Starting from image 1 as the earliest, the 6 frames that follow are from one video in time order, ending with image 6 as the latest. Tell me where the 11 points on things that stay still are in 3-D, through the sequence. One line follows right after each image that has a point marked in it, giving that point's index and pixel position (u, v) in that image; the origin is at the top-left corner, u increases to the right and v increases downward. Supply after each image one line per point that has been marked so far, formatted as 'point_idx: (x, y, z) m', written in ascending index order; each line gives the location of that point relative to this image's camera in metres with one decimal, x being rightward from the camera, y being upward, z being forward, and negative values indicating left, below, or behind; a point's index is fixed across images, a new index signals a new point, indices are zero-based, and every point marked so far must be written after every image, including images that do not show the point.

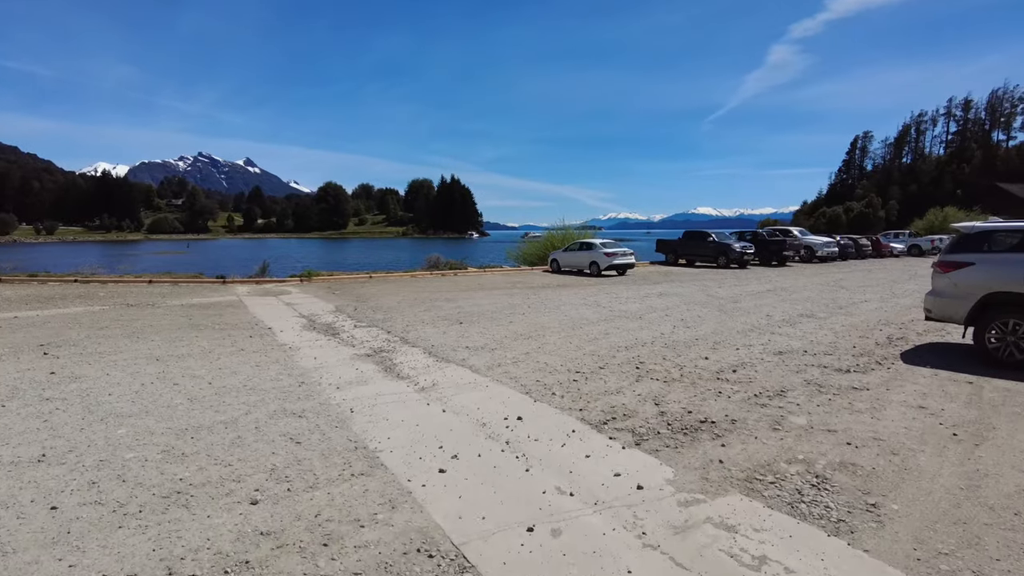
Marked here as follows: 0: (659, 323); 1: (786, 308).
0: (+2.3, -0.6, +10.4) m
1: (+5.4, -0.4, +12.8) m
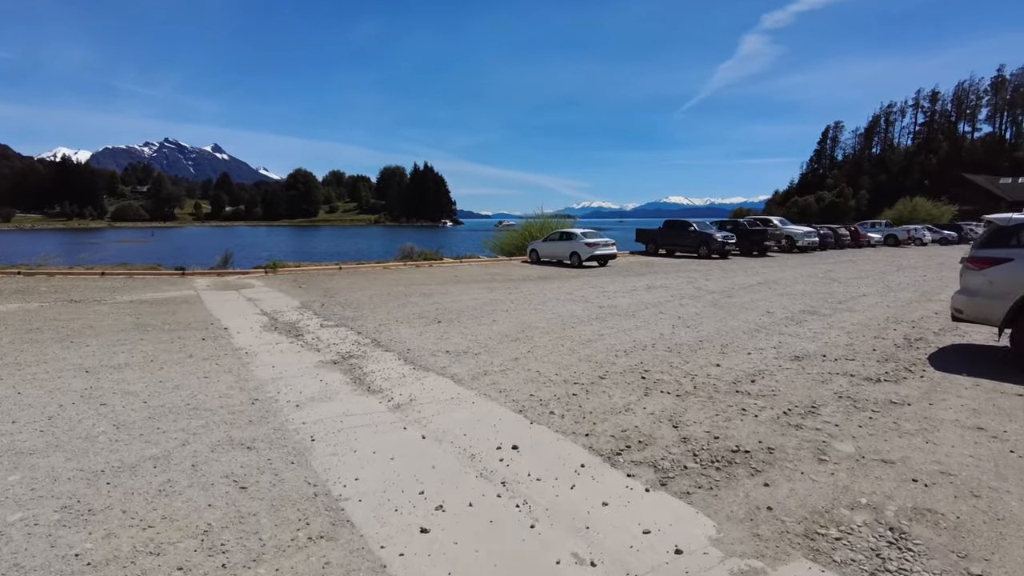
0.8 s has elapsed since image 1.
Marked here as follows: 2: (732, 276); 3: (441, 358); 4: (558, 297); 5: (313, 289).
0: (+2.1, -0.5, +9.6) m
1: (+5.0, -0.3, +12.1) m
2: (+6.1, +0.3, +18.5) m
3: (-0.8, -0.8, +7.7) m
4: (+0.9, -0.2, +13.2) m
5: (-4.7, 0.0, +15.4) m
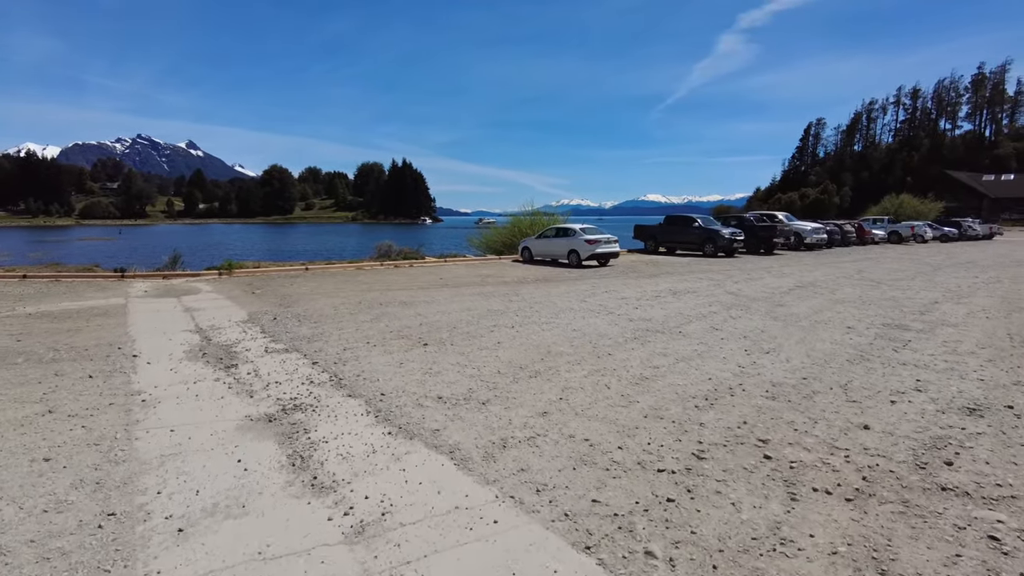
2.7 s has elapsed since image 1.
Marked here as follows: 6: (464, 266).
0: (+2.2, -0.7, +7.1) m
1: (+5.1, -0.4, +9.7) m
2: (+6.0, +0.3, +16.1) m
3: (-0.6, -1.0, +5.1) m
4: (+1.0, -0.3, +10.6) m
5: (-4.7, -0.2, +12.7) m
6: (-1.4, +0.6, +19.9) m
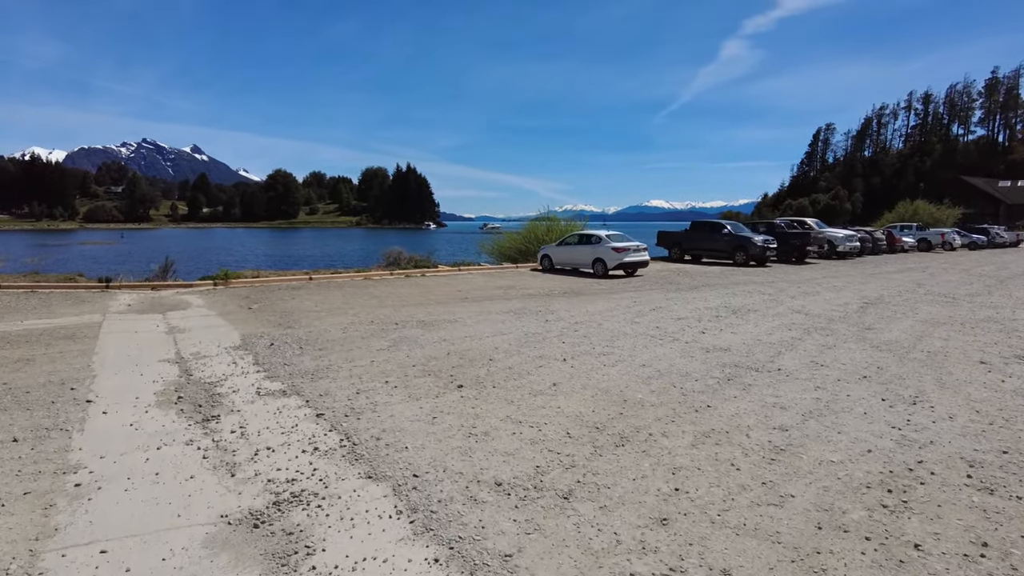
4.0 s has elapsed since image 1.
0: (+2.8, -0.9, +5.4) m
1: (+5.6, -0.7, +8.0) m
2: (+6.6, -0.1, +14.4) m
3: (-0.1, -1.2, +3.5) m
4: (+1.5, -0.6, +9.0) m
5: (-4.1, -0.4, +11.1) m
6: (-0.8, +0.3, +18.2) m
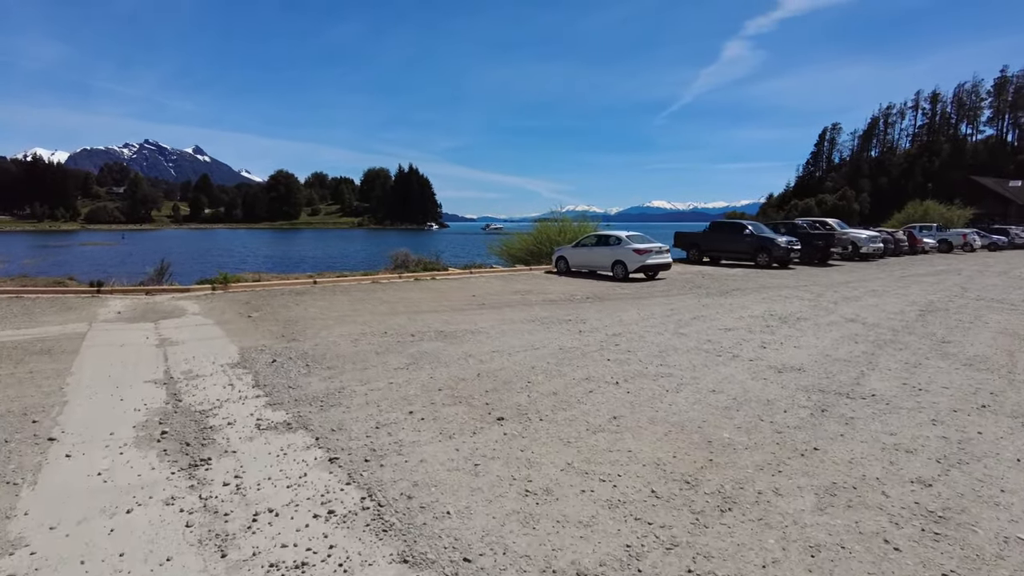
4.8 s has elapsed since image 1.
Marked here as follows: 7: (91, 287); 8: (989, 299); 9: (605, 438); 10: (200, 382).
0: (+3.2, -1.0, +4.4) m
1: (+6.0, -0.8, +7.0) m
2: (+7.0, -0.2, +13.4) m
3: (+0.3, -1.3, +2.4) m
4: (+1.9, -0.7, +7.9) m
5: (-3.7, -0.5, +10.0) m
6: (-0.4, +0.2, +17.2) m
7: (-9.3, 0.0, +14.6) m
8: (+9.6, -0.2, +13.2) m
9: (+0.6, -1.0, +4.6) m
10: (-3.1, -0.9, +6.5) m
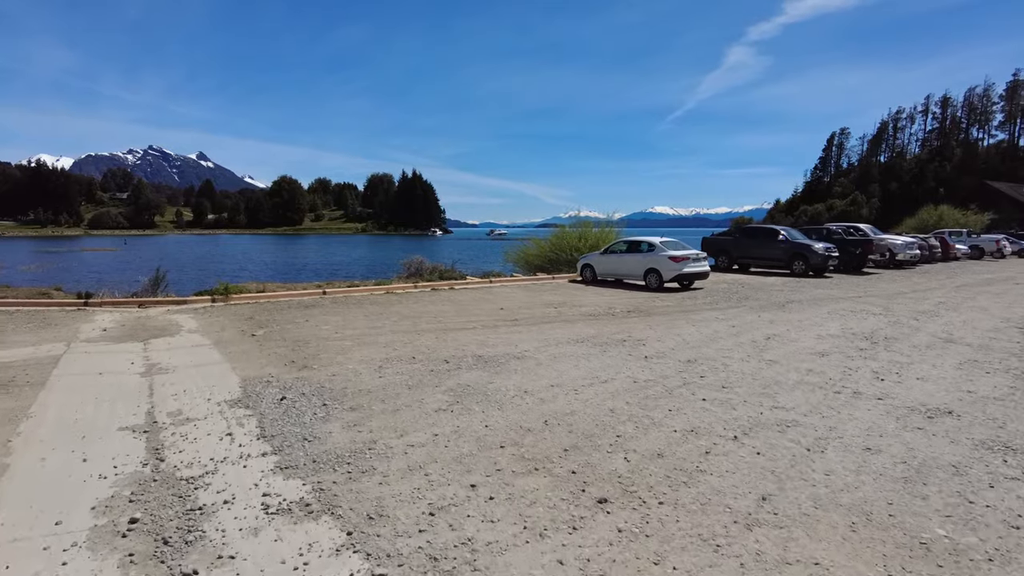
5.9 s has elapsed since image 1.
0: (+3.8, -1.1, +3.0) m
1: (+6.6, -1.0, +5.6) m
2: (+7.6, -0.4, +11.9) m
3: (+0.9, -1.4, +1.0) m
4: (+2.5, -0.9, +6.5) m
5: (-3.1, -0.7, +8.6) m
6: (+0.2, -0.1, +15.8) m
7: (-8.7, -0.2, +13.2) m
8: (+10.2, -0.4, +11.7) m
9: (+1.2, -1.2, +3.2) m
10: (-2.5, -1.1, +5.1) m
